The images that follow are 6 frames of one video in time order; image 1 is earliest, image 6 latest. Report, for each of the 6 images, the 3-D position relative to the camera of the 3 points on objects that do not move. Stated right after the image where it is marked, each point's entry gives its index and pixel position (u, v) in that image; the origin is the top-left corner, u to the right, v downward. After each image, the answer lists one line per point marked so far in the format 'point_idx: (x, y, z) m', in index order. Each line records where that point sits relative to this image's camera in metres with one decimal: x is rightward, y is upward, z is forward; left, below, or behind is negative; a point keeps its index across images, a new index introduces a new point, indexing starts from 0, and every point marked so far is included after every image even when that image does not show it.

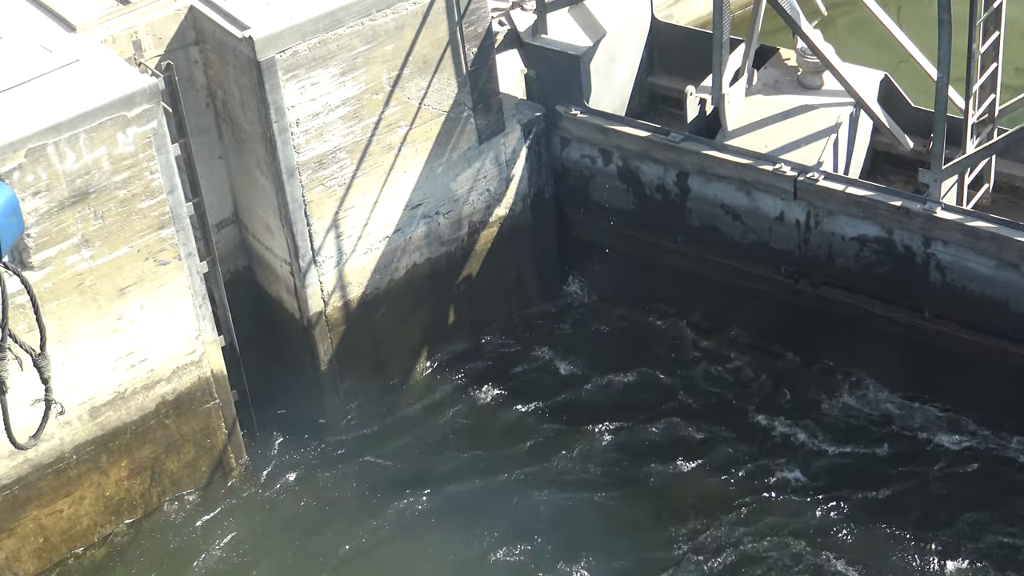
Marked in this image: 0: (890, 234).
0: (+3.2, +0.5, +9.7) m
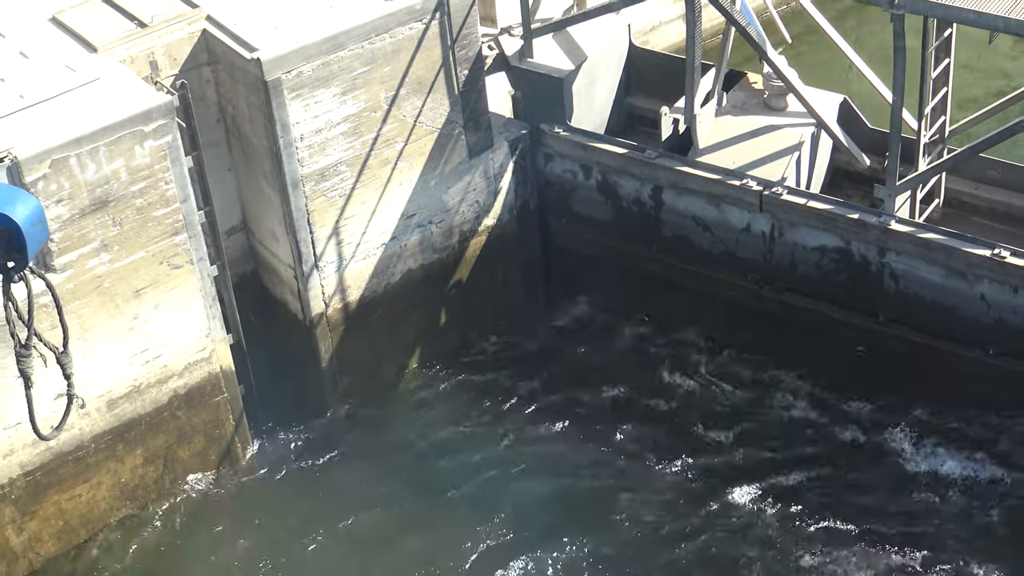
0: (+3.1, +0.4, +10.5) m
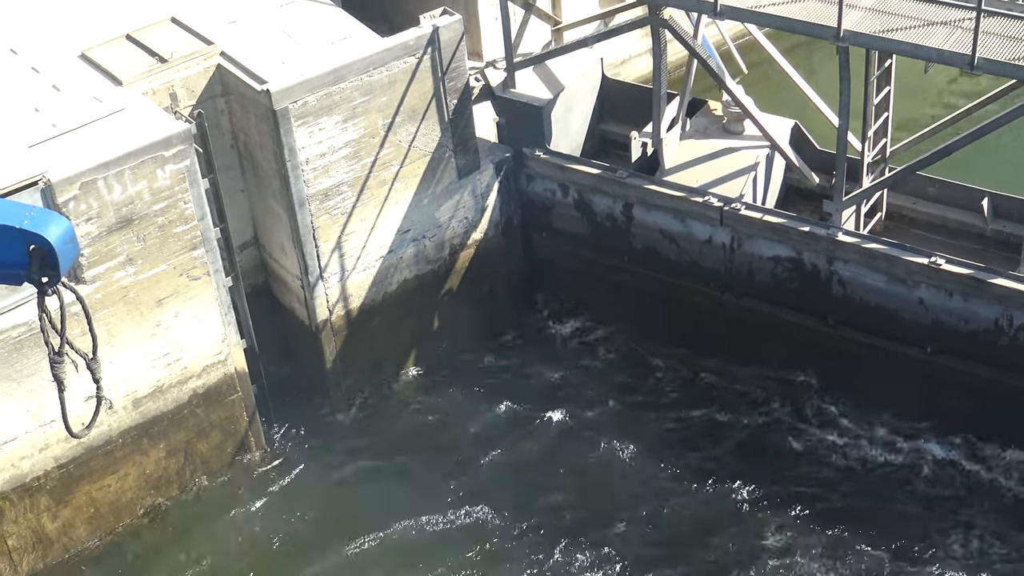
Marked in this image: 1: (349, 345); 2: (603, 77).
0: (+2.9, +0.3, +11.7) m
1: (-1.8, -0.6, +12.5) m
2: (+1.1, +2.5, +13.7) m
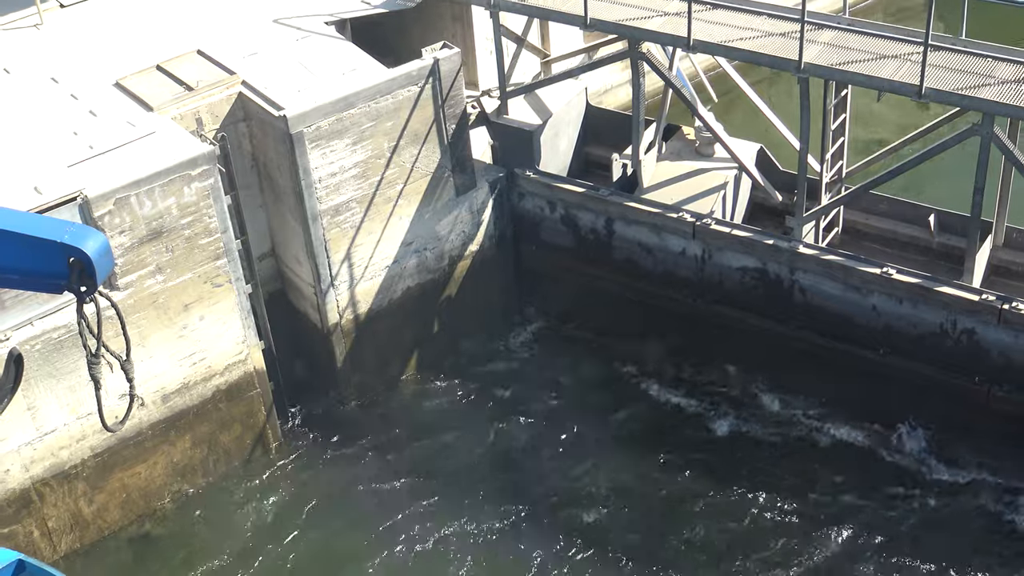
0: (+2.9, +0.3, +12.9) m
1: (-1.9, -0.7, +13.7) m
2: (+1.0, +2.4, +15.0) m
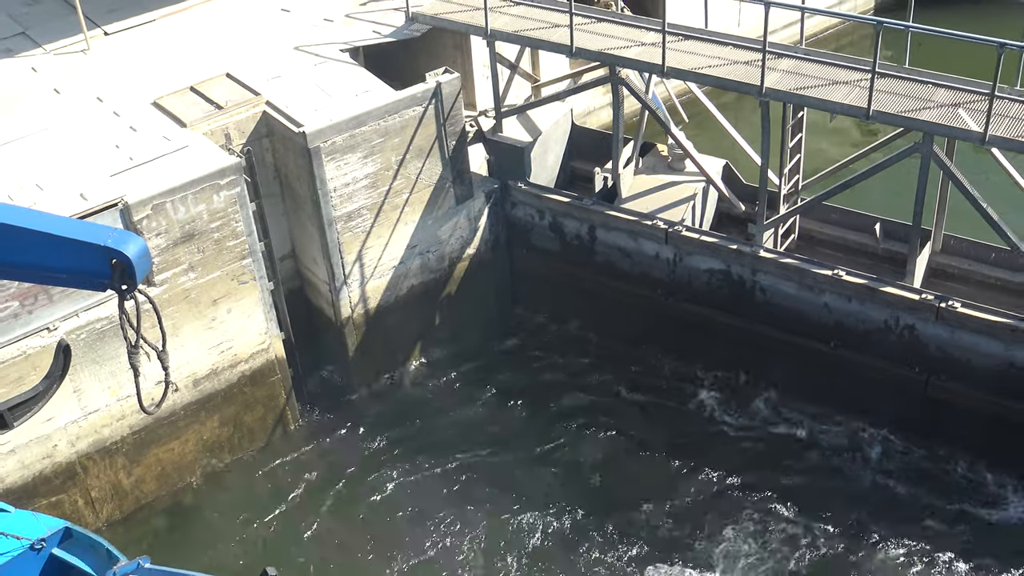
0: (+2.8, +0.3, +14.5) m
1: (-2.0, -0.7, +15.3) m
2: (+0.9, +2.5, +16.6) m
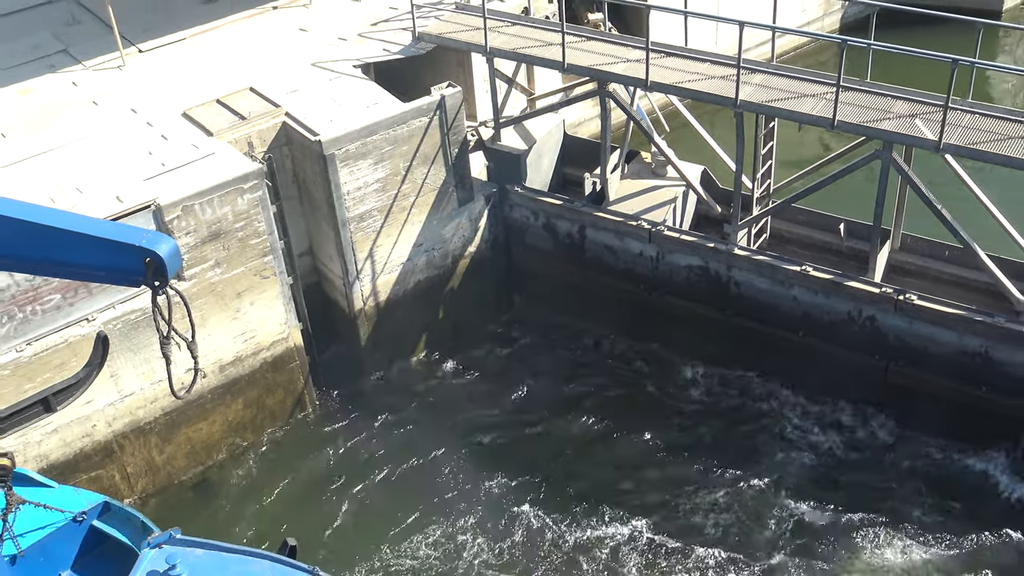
0: (+2.7, +0.3, +15.9) m
1: (-2.0, -0.6, +16.8) m
2: (+0.9, +2.6, +18.0) m
